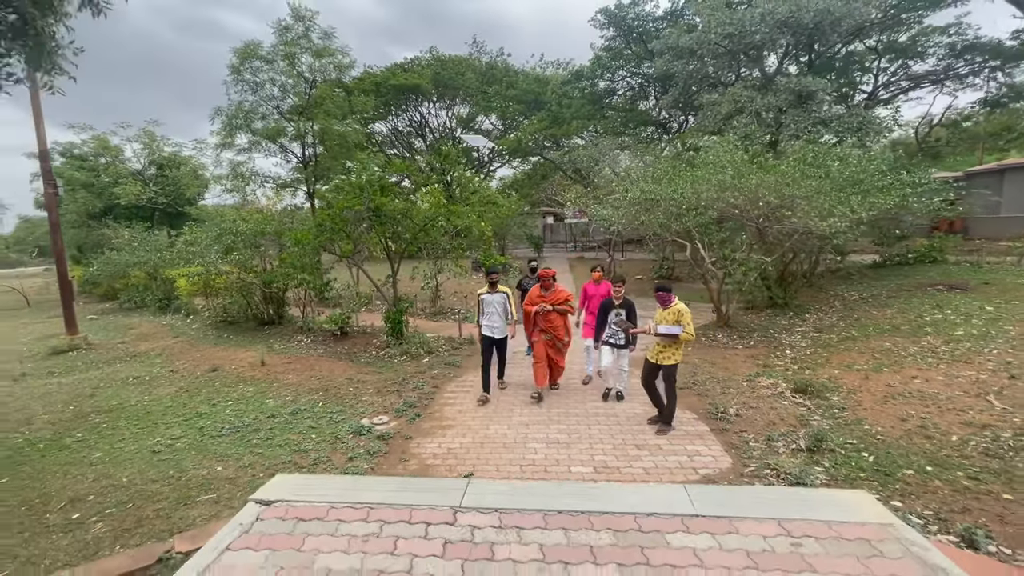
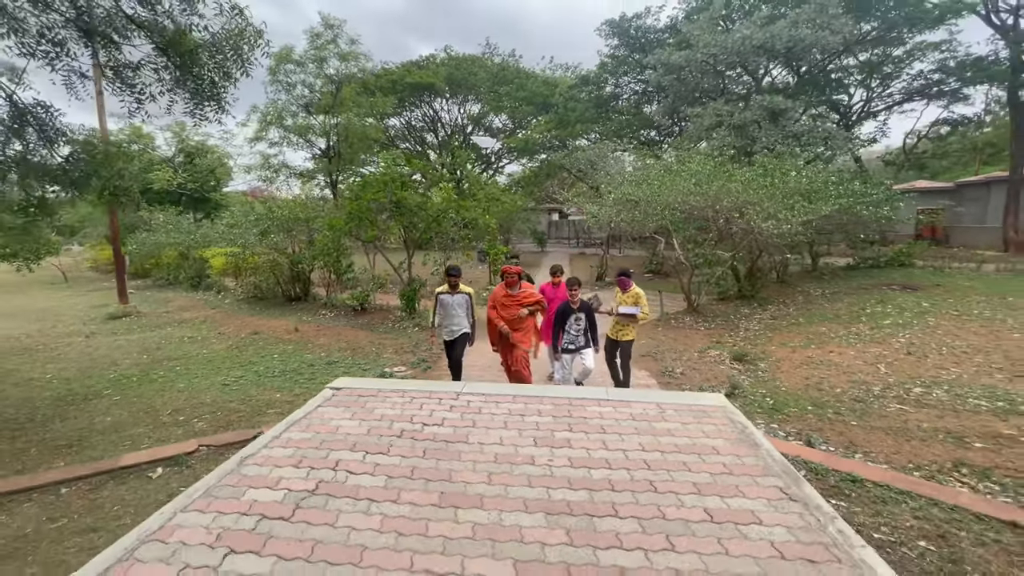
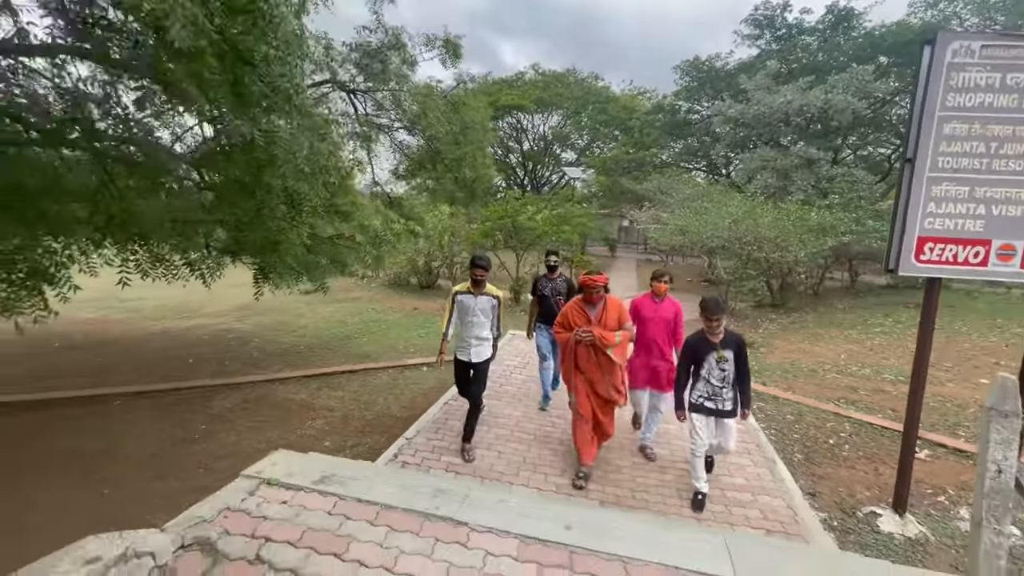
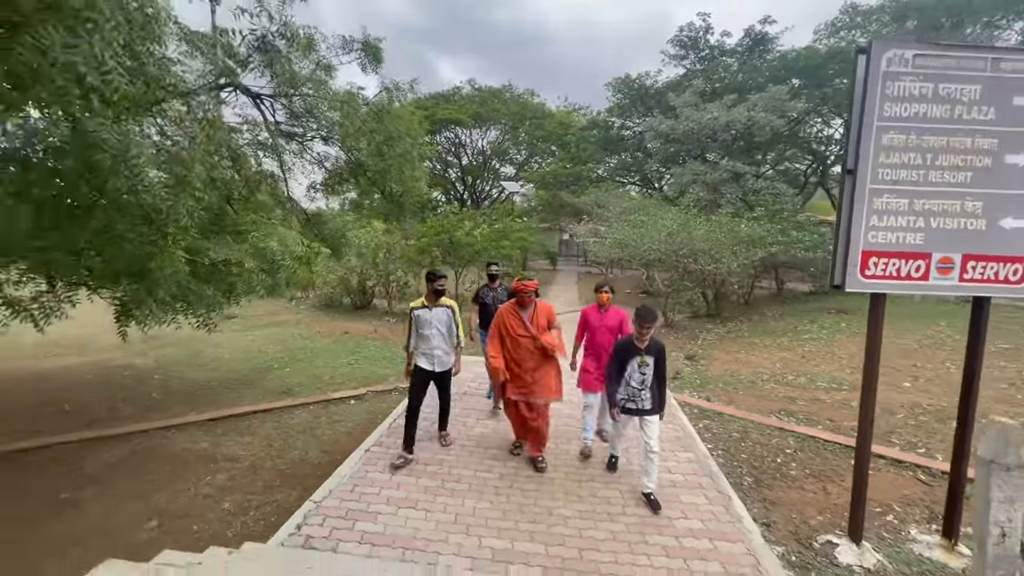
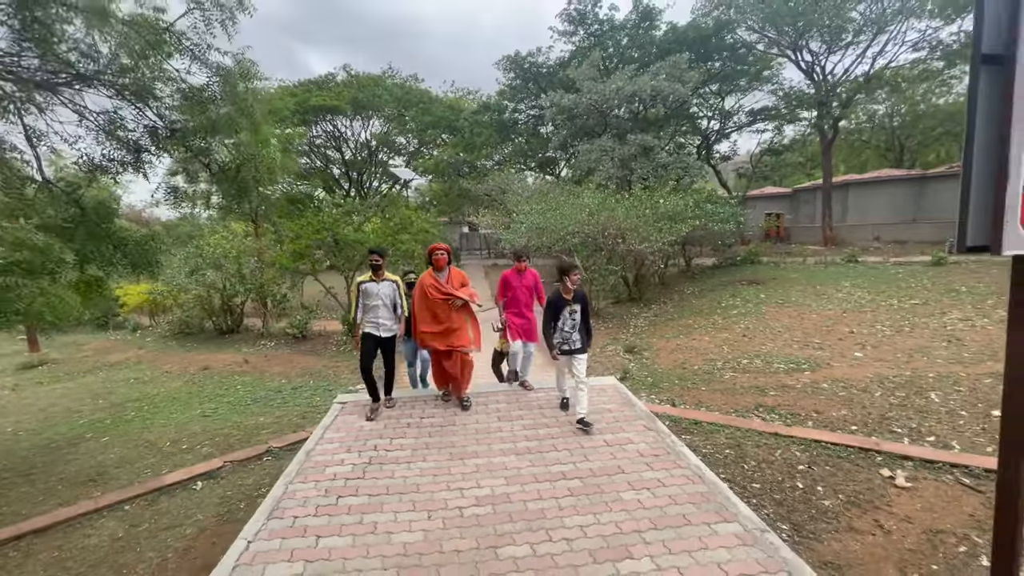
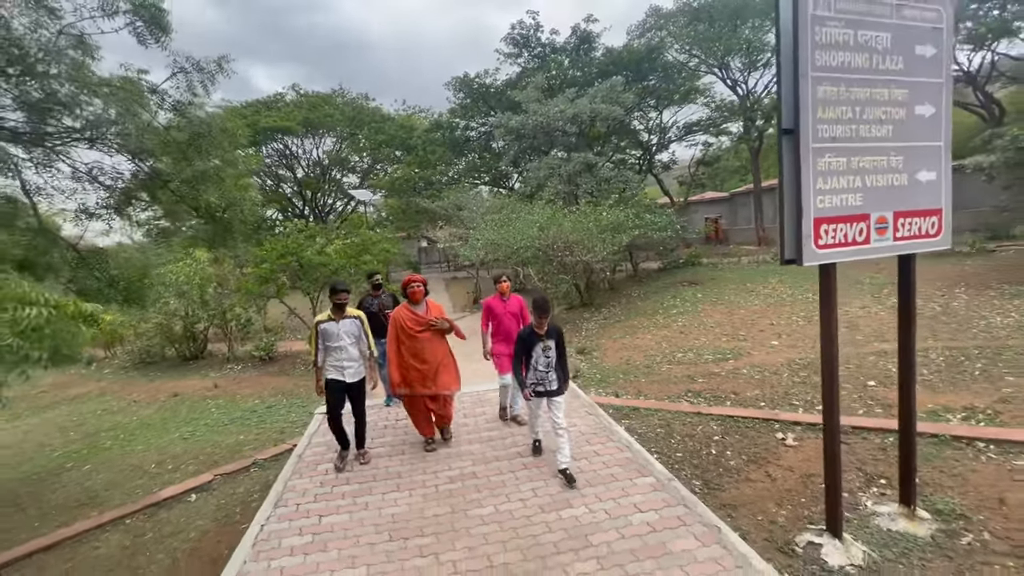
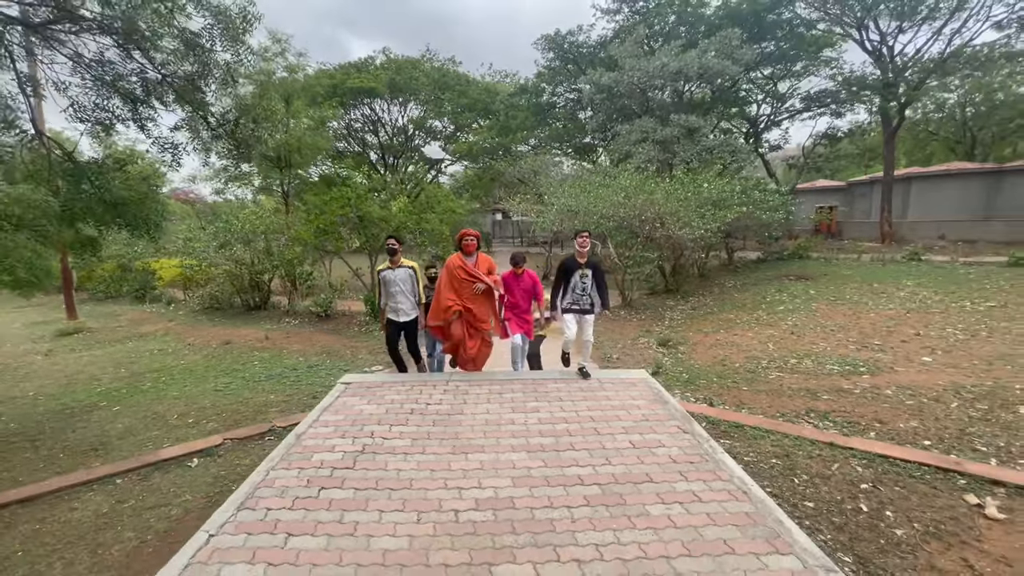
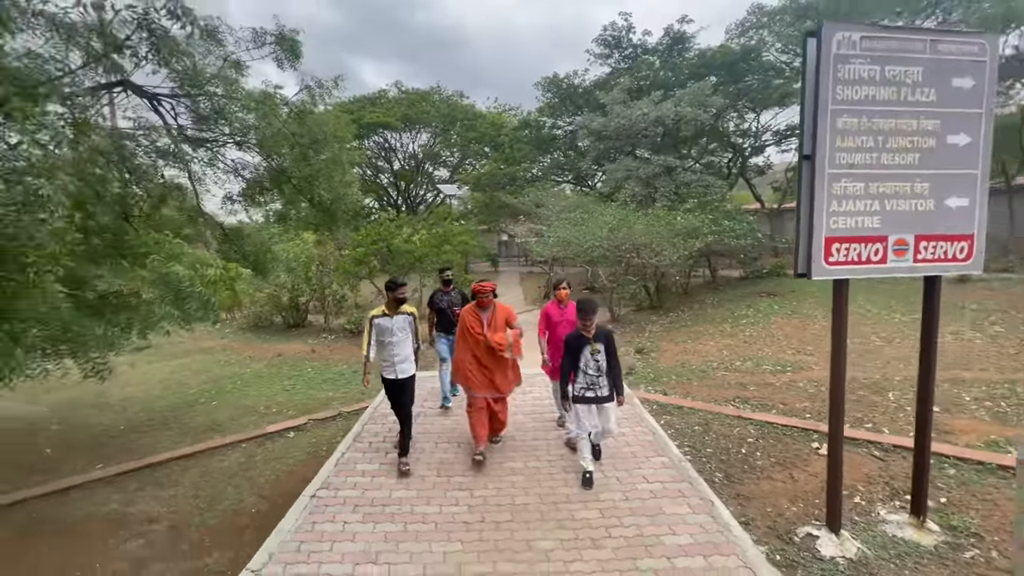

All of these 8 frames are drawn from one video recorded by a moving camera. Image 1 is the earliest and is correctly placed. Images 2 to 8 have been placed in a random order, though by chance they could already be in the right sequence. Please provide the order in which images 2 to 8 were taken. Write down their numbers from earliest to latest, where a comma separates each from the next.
2, 7, 5, 6, 8, 4, 3
